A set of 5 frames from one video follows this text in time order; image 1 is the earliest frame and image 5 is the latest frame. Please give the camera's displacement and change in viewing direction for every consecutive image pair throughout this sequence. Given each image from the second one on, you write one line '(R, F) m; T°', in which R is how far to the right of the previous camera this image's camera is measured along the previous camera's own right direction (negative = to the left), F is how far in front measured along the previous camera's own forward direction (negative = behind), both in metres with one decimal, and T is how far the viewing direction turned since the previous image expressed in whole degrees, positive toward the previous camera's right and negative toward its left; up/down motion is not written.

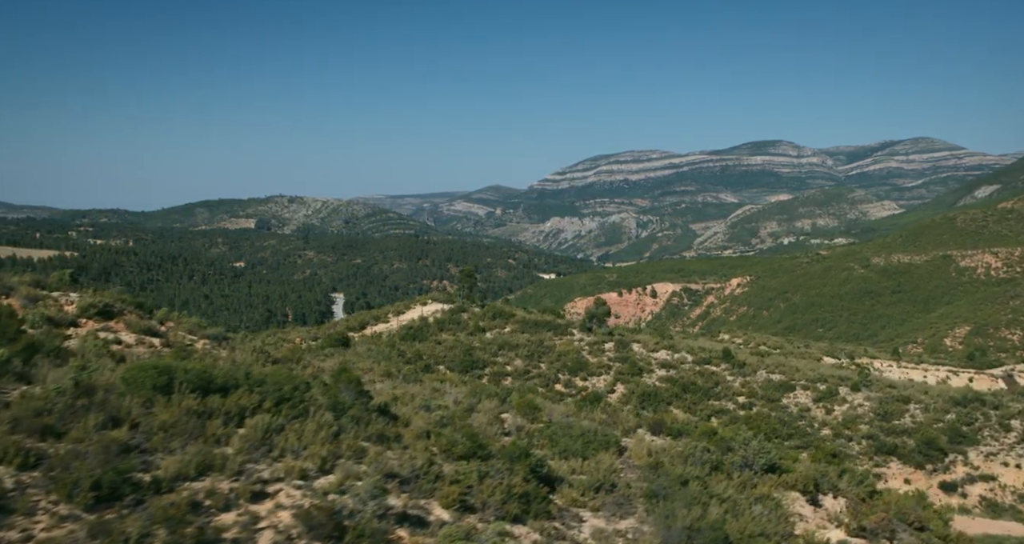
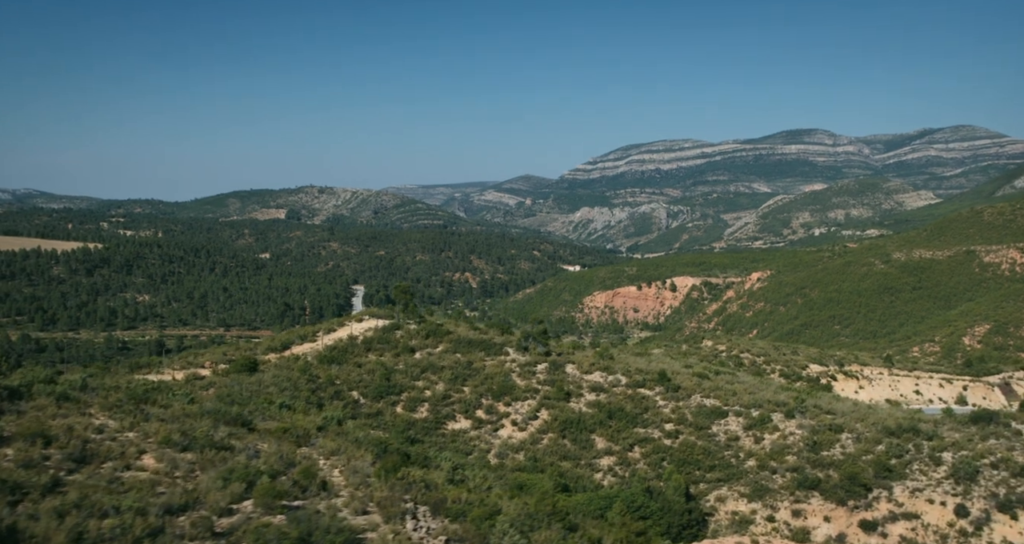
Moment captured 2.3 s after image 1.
(+2.3, +1.0) m; 0°
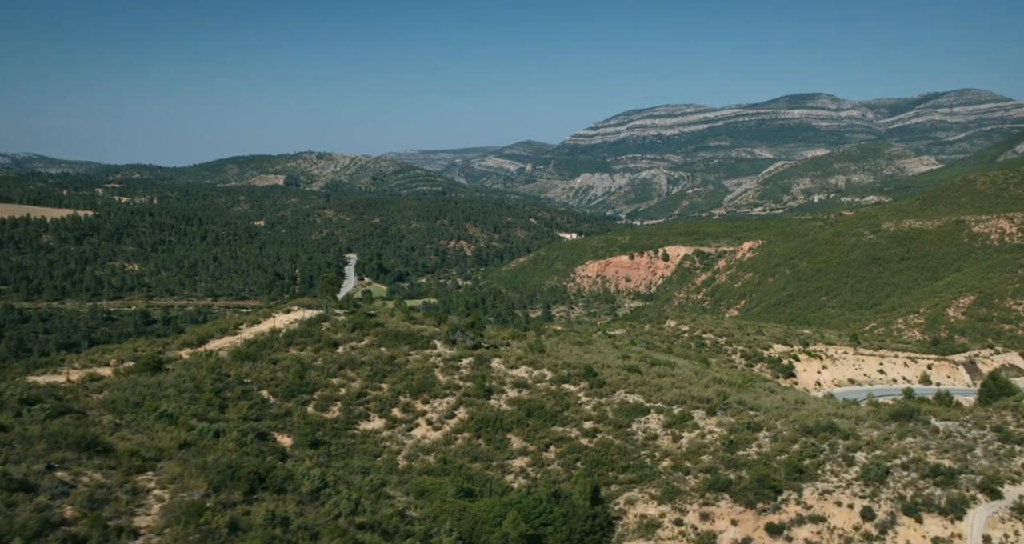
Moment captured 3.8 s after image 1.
(+1.7, +0.6) m; +2°
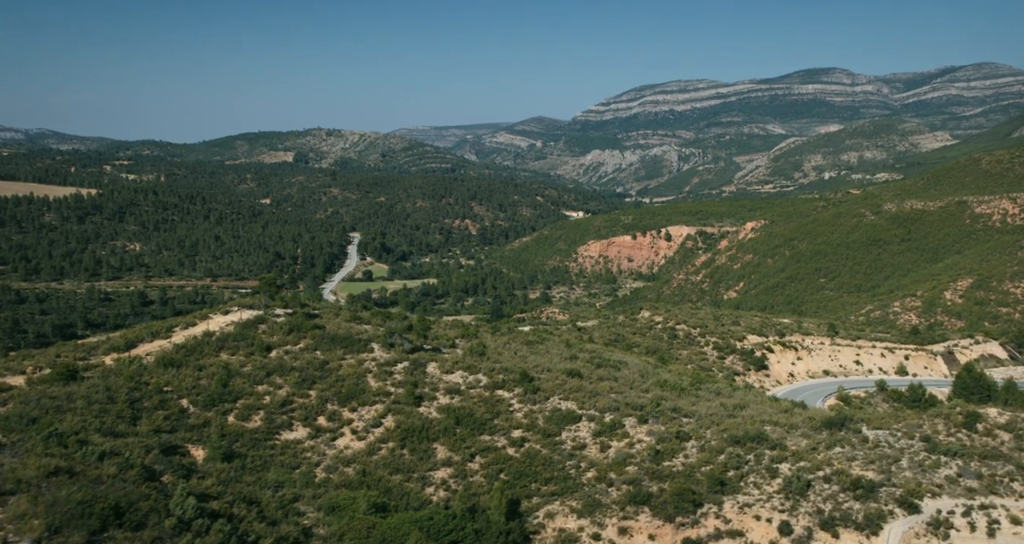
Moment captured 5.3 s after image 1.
(+1.6, +0.4) m; +1°
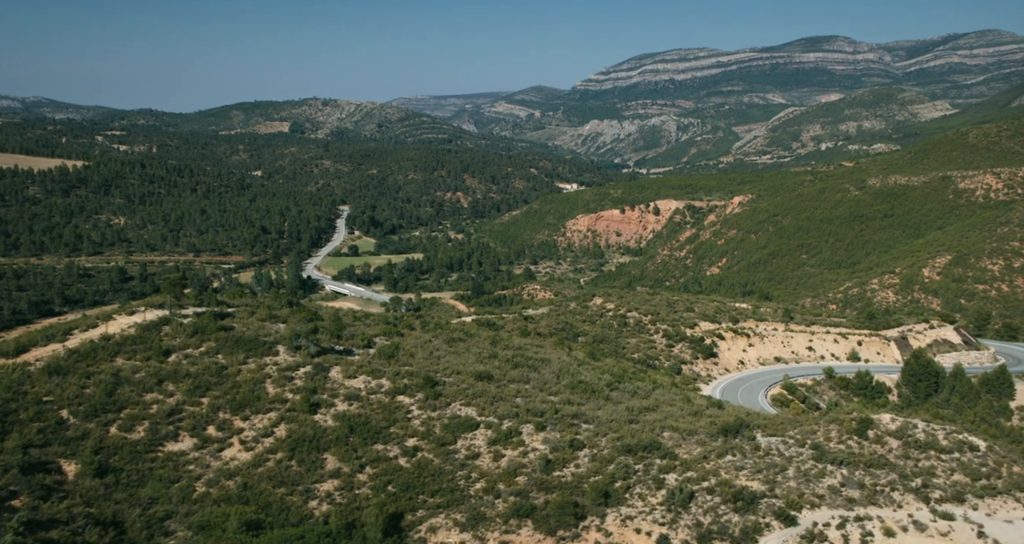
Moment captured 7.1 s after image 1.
(+2.0, +0.2) m; +2°
